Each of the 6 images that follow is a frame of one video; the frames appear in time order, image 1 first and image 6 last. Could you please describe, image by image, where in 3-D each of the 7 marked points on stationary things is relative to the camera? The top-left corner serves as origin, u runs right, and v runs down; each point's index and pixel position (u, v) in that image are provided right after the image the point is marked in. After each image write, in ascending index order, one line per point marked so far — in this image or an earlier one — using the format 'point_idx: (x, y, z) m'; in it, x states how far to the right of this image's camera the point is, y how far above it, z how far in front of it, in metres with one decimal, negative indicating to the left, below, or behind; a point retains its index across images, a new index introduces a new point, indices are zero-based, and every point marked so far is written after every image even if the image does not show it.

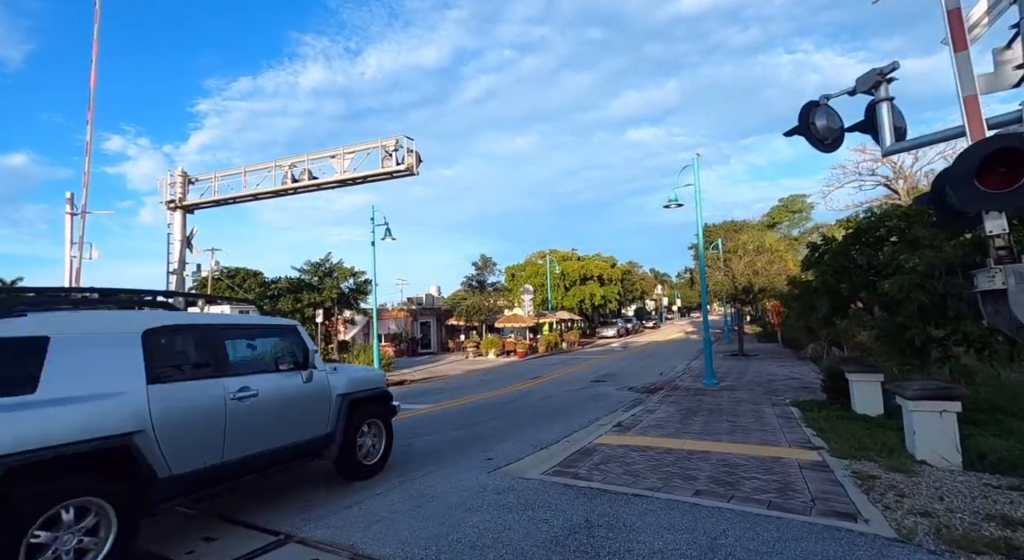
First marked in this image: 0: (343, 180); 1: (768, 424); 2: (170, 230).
0: (-4.8, +2.9, +15.1) m
1: (+4.5, -2.5, +9.4) m
2: (-11.2, +1.7, +17.5) m
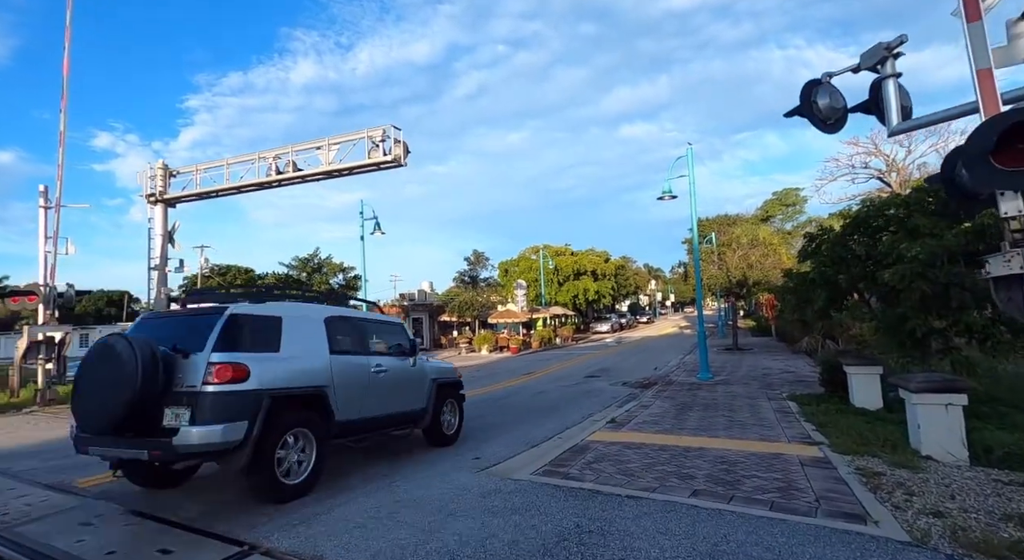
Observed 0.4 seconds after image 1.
0: (-5.0, +3.0, +14.7) m
1: (+4.3, -2.4, +9.1) m
2: (-11.5, +1.8, +17.0) m
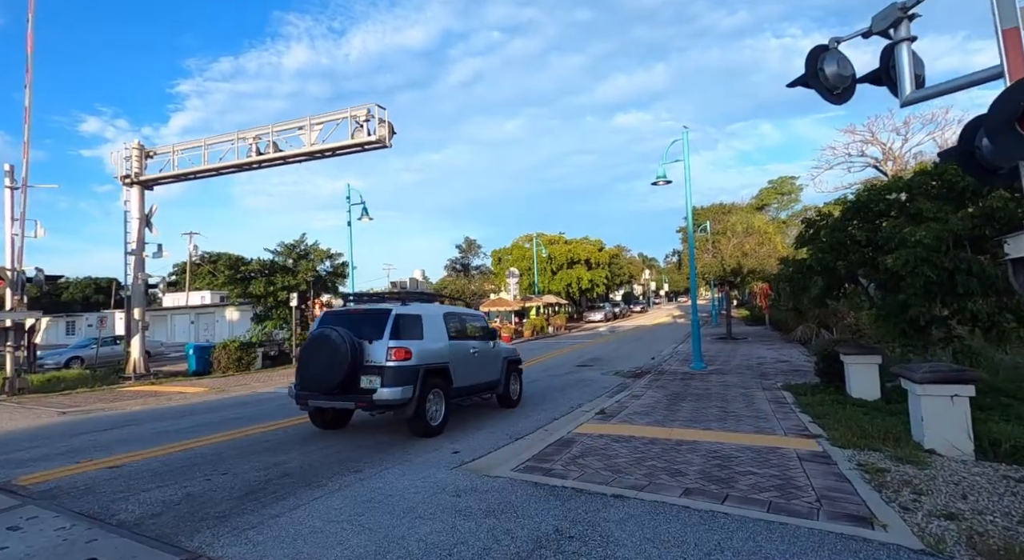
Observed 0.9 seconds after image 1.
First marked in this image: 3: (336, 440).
0: (-5.3, +3.4, +14.2) m
1: (+4.1, -2.1, +8.8) m
2: (-11.8, +2.3, +16.4) m
3: (-2.4, -2.1, +7.2) m
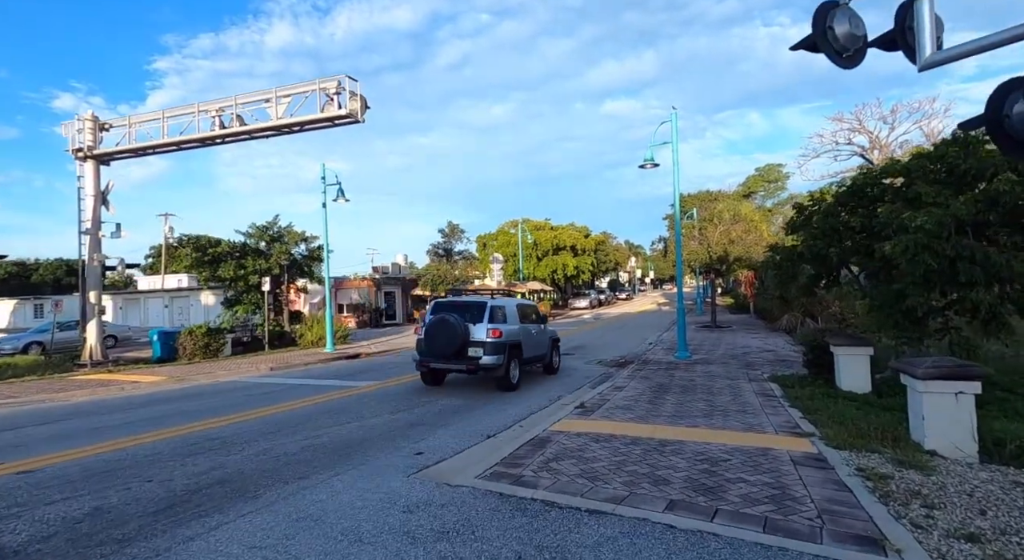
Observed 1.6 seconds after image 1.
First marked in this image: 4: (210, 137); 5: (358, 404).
0: (-5.8, +3.8, +13.3) m
1: (+3.7, -1.9, +8.4) m
2: (-12.3, +2.8, +15.5) m
3: (-2.7, -1.9, +6.6) m
4: (-8.1, +3.8, +14.3) m
5: (-2.6, -2.1, +9.1) m
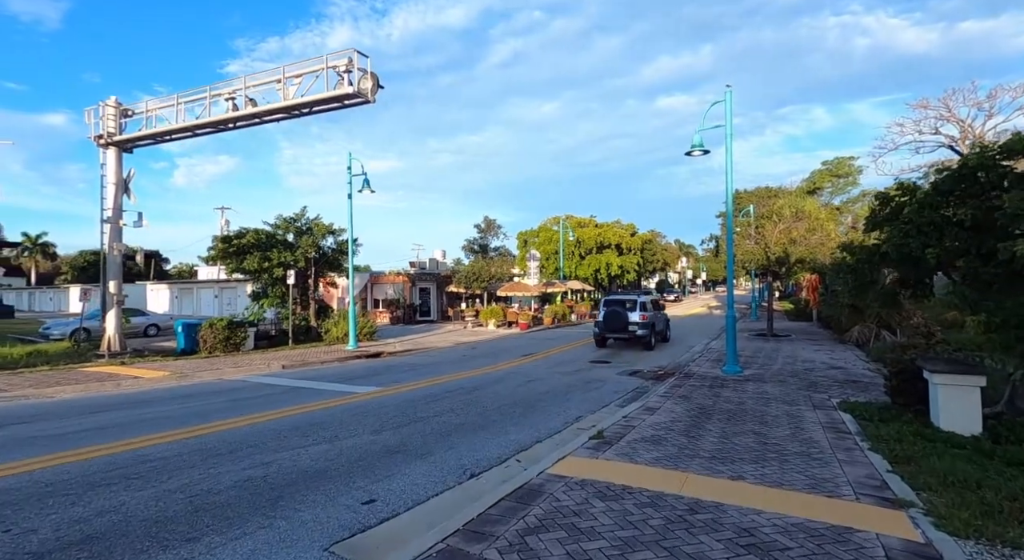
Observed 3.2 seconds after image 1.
0: (-5.1, +4.0, +12.4) m
1: (+3.7, -2.0, +6.6) m
2: (-11.5, +3.1, +15.1) m
3: (-2.8, -1.9, +5.4) m
4: (-7.3, +4.0, +13.5) m
5: (-2.5, -2.0, +7.9) m
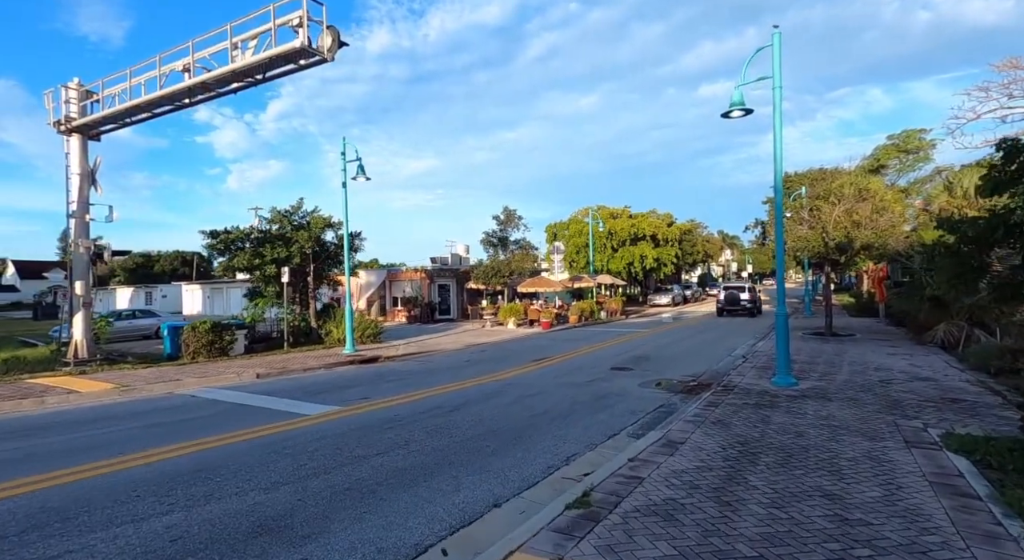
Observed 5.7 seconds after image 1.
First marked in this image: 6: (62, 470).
0: (-5.3, +4.0, +10.6) m
1: (+3.2, -1.9, +4.2) m
2: (-11.4, +3.1, +13.8) m
3: (-3.4, -1.8, +3.5) m
4: (-7.4, +4.1, +11.9) m
5: (-2.9, -2.0, +5.9) m
6: (-4.8, -2.0, +5.8) m
